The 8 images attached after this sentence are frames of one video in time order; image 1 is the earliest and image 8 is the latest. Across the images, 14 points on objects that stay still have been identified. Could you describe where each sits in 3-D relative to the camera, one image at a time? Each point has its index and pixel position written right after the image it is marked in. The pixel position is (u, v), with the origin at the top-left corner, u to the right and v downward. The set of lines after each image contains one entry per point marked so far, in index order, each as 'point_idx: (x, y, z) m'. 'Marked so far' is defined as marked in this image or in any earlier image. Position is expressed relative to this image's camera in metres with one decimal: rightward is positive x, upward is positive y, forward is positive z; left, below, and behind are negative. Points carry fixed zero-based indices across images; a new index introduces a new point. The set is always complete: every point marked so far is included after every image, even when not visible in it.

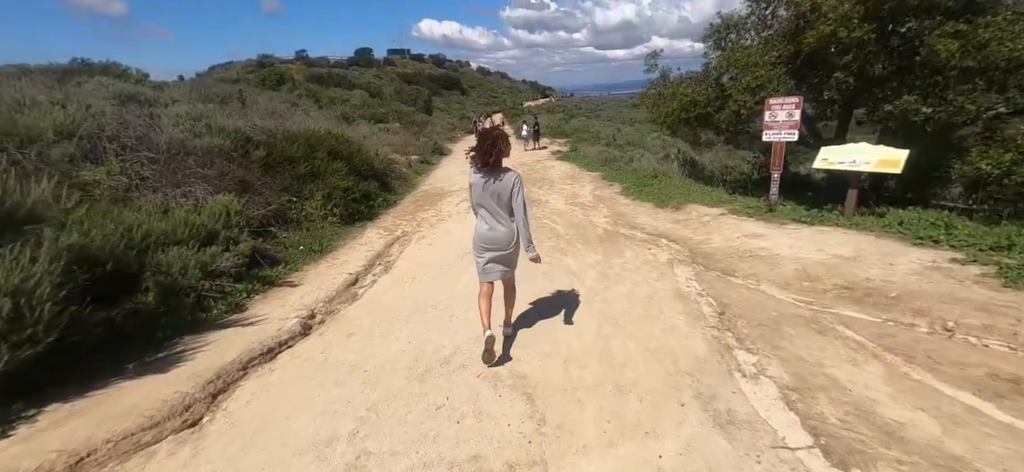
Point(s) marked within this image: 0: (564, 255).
0: (+0.9, -0.3, +6.6) m
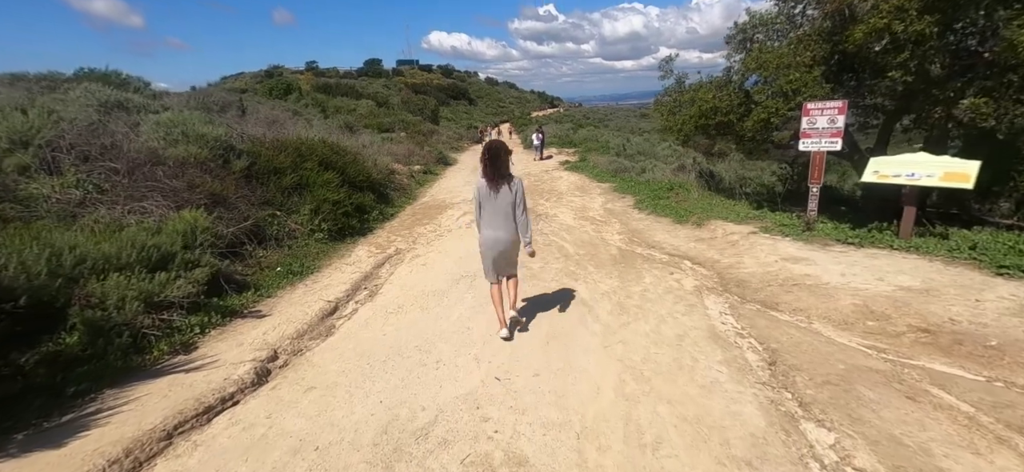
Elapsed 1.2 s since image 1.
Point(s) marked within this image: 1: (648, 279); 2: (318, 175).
0: (+0.9, -0.6, +5.8) m
1: (+1.9, -0.6, +5.6) m
2: (-4.2, +1.3, +8.6) m
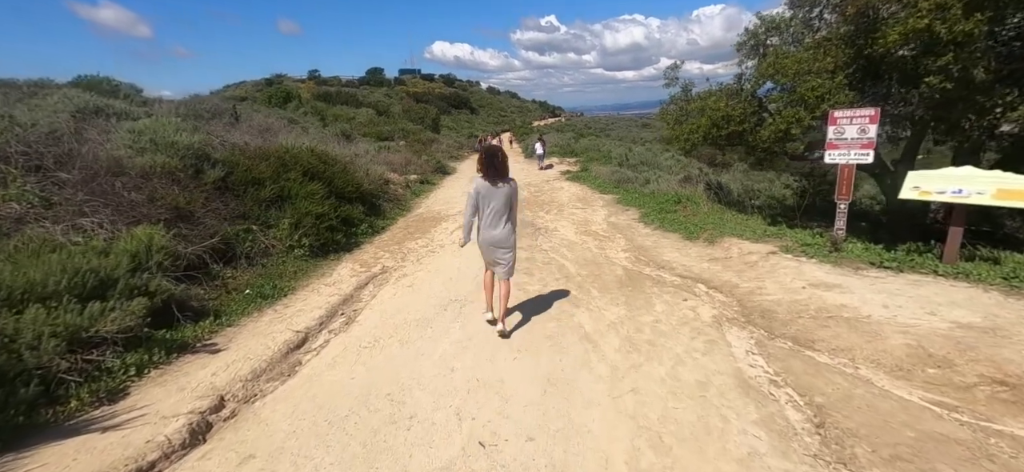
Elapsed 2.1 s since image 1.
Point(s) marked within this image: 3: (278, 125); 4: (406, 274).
0: (+0.8, -0.9, +5.1) m
1: (+1.8, -0.9, +5.0) m
2: (-4.3, +1.0, +8.0) m
3: (-11.7, +5.5, +19.9) m
4: (-1.8, -0.7, +6.8) m
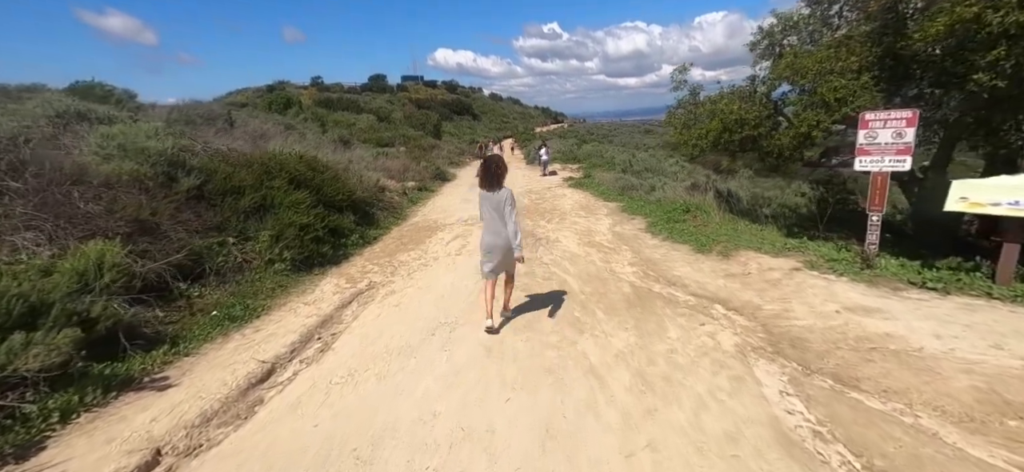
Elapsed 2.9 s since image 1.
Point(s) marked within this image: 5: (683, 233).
0: (+0.8, -1.1, +4.6) m
1: (+1.8, -1.1, +4.4) m
2: (-4.3, +0.8, +7.5) m
3: (-11.7, +5.1, +19.5) m
4: (-1.9, -0.9, +6.3) m
5: (+3.6, +0.1, +8.4) m
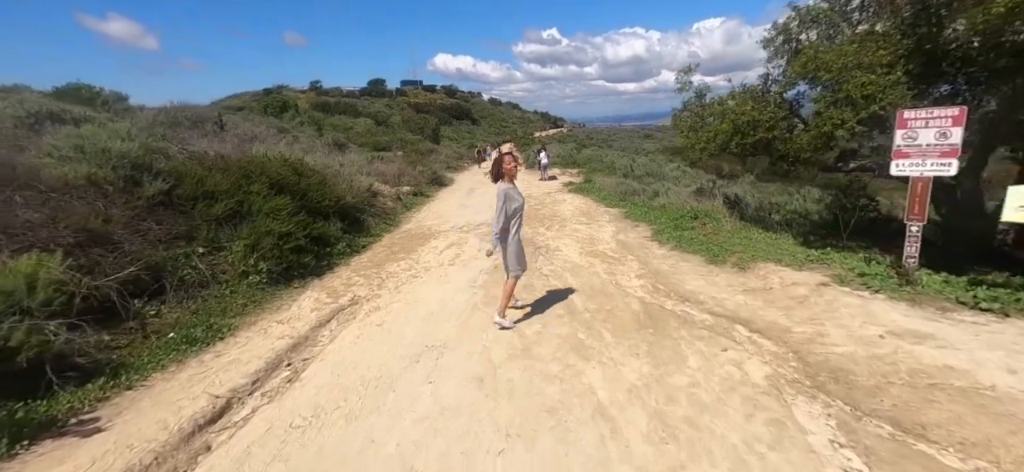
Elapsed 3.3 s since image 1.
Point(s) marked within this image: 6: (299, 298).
0: (+0.7, -1.2, +4.0) m
1: (+1.7, -1.2, +3.8) m
2: (-4.4, +0.6, +7.0) m
3: (-11.7, +4.8, +19.0) m
4: (-1.9, -1.0, +5.7) m
5: (+3.6, -0.1, +7.8) m
6: (-3.2, -0.9, +6.0) m
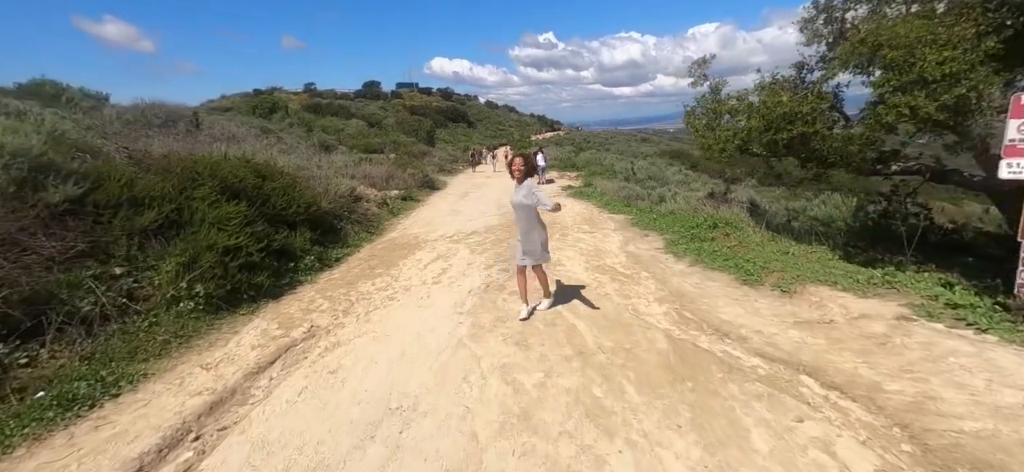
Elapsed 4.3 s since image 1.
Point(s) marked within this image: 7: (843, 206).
0: (+0.7, -1.4, +2.9) m
1: (+1.7, -1.4, +2.7) m
2: (-4.5, +0.4, +5.8) m
3: (-11.9, +4.5, +17.8) m
4: (-2.0, -1.2, +4.6) m
5: (+3.5, -0.3, +6.7) m
6: (-3.3, -1.1, +4.8) m
7: (+9.9, +0.9, +11.9) m
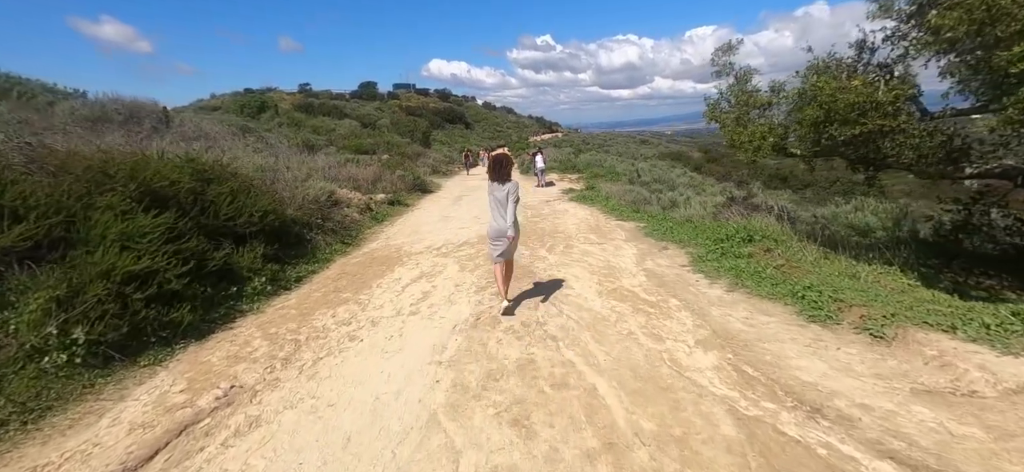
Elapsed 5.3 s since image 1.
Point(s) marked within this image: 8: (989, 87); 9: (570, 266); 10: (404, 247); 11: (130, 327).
0: (+0.6, -1.6, +1.5) m
1: (+1.7, -1.6, +1.4) m
2: (-4.5, +0.2, +4.4) m
3: (-12.0, +4.2, +16.4) m
4: (-2.0, -1.5, +3.2) m
5: (+3.4, -0.6, +5.4) m
6: (-3.3, -1.4, +3.4) m
7: (+9.8, +0.6, +10.6) m
8: (+4.8, +1.7, +4.1) m
9: (+1.1, -0.5, +7.3) m
10: (-2.5, -0.2, +9.0) m
11: (-3.8, -0.9, +4.0) m
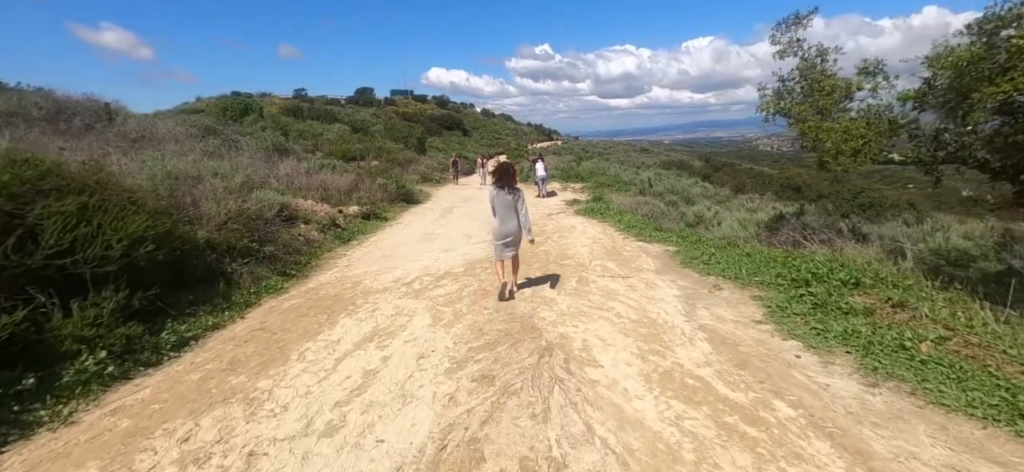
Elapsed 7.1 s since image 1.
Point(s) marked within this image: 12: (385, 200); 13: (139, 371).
0: (+0.6, -2.0, -0.8) m
1: (+1.6, -2.0, -0.9) m
2: (-4.5, -0.3, +2.2) m
3: (-12.1, +3.6, +14.2) m
4: (-2.1, -1.9, +0.9) m
5: (+3.4, -1.1, +3.1) m
6: (-3.4, -1.8, +1.1) m
7: (+9.8, 0.0, +8.4) m
8: (+4.8, +1.3, +1.9) m
9: (+1.0, -1.0, +5.0) m
10: (-2.6, -0.7, +6.7) m
11: (-3.9, -1.3, +1.7) m
12: (-4.5, +1.3, +14.2) m
13: (-3.5, -1.3, +3.9) m
